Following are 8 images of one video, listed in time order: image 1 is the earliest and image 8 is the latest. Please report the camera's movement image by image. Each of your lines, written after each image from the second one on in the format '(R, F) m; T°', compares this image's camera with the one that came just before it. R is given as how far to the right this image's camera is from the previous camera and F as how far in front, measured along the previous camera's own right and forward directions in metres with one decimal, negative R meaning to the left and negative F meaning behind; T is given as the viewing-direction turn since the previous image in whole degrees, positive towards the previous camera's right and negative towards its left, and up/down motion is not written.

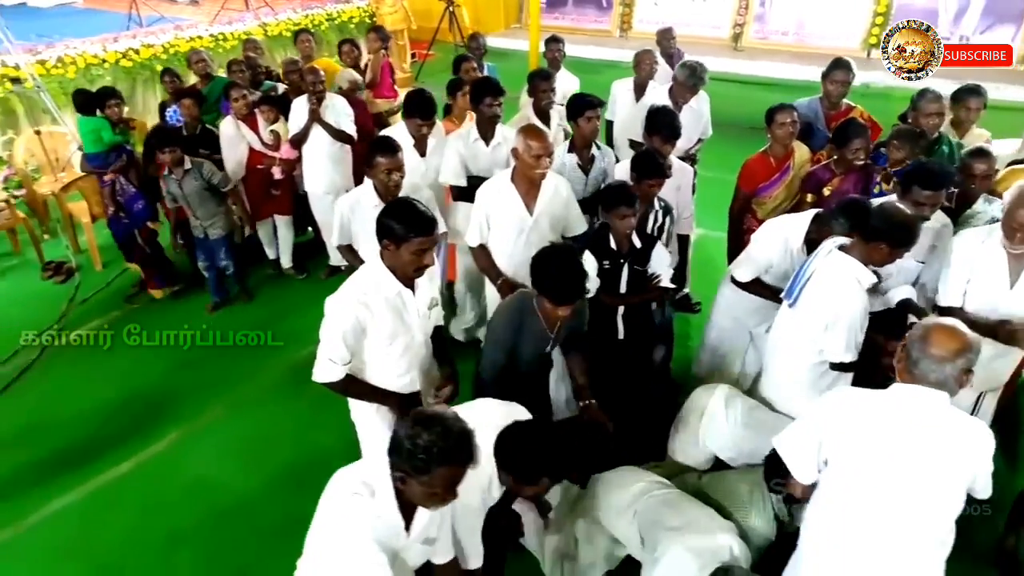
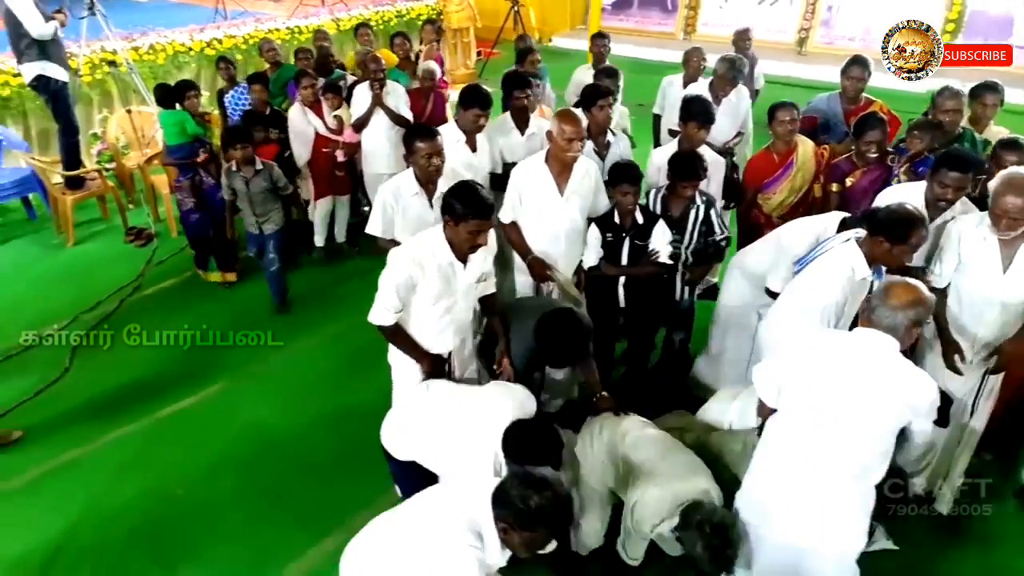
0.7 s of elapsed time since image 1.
(+0.2, -0.3) m; -5°
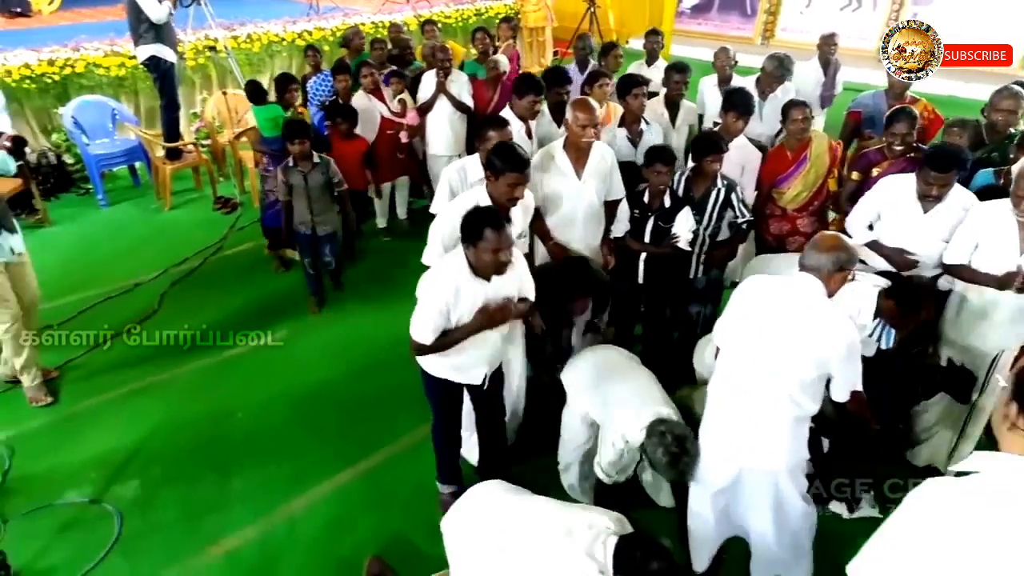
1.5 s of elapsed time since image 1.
(+0.3, -0.3) m; -6°
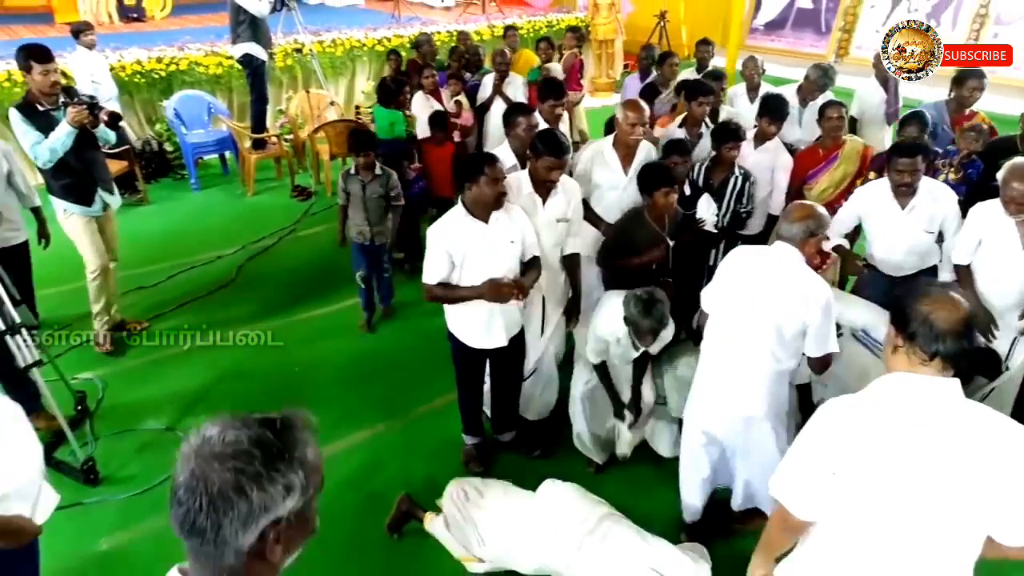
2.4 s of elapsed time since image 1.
(+0.2, -0.3) m; -6°
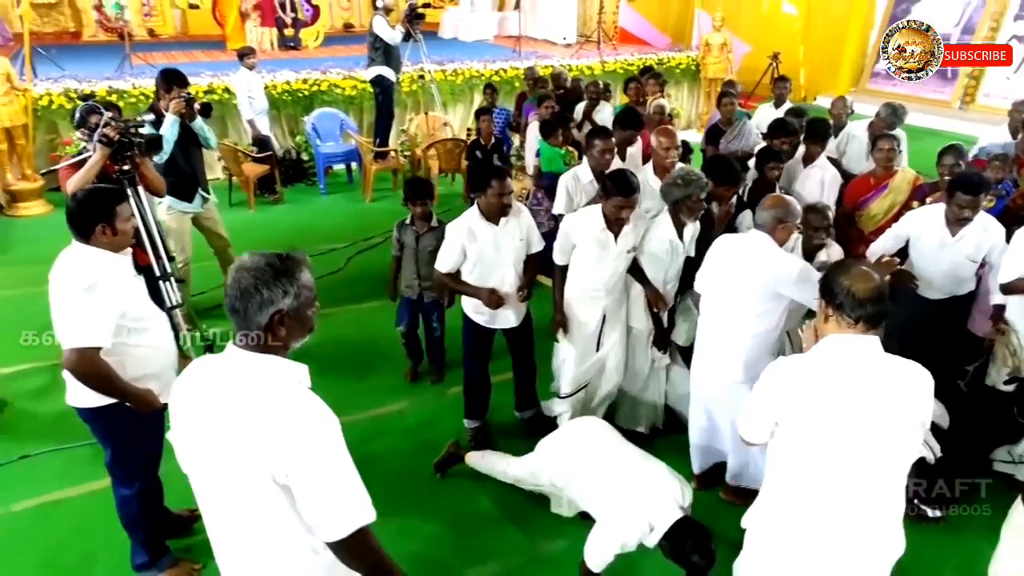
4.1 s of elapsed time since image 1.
(+0.4, -0.5) m; -9°
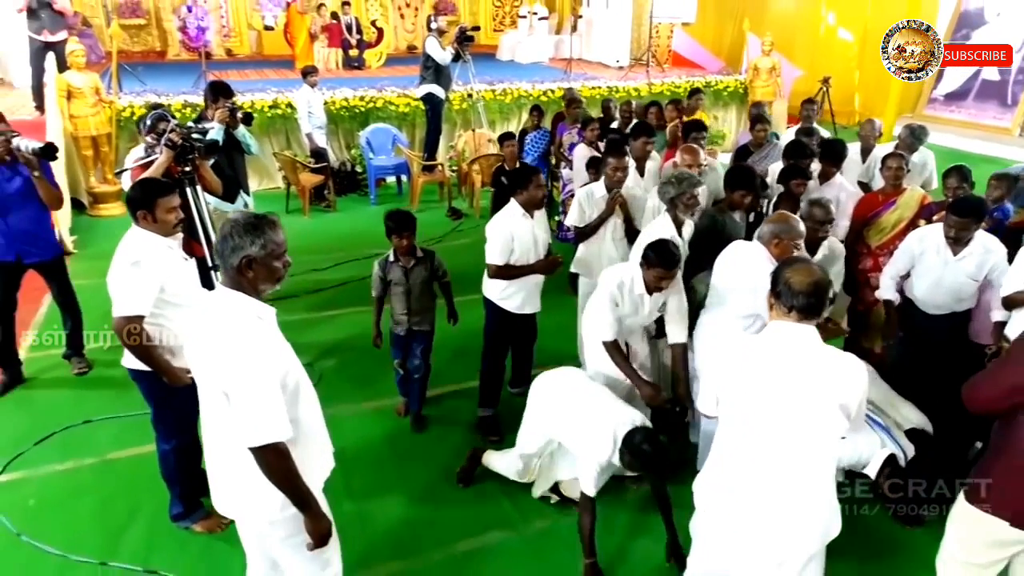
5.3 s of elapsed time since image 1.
(+0.3, -0.3) m; -5°
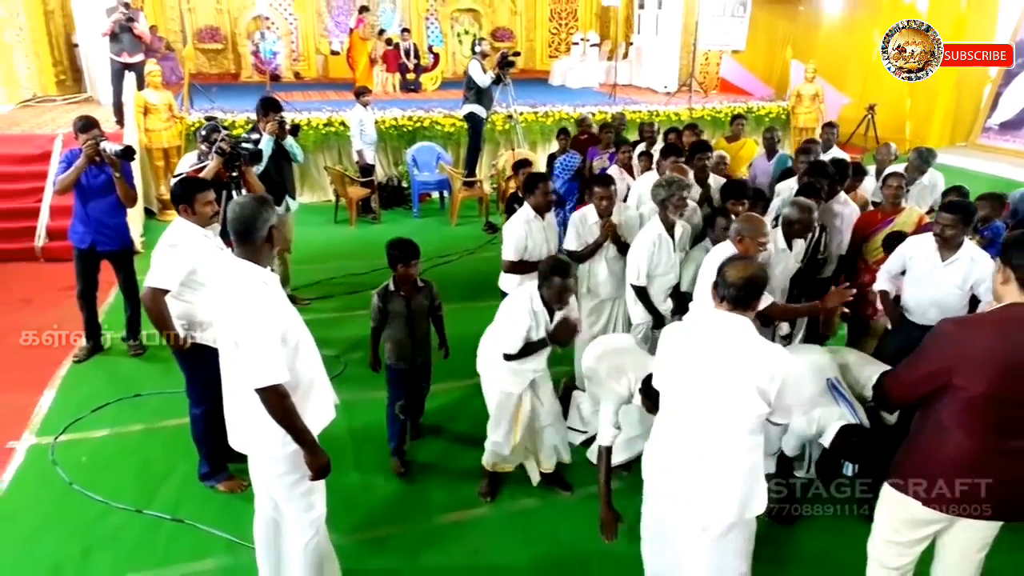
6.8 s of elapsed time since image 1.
(+0.3, -0.3) m; -5°
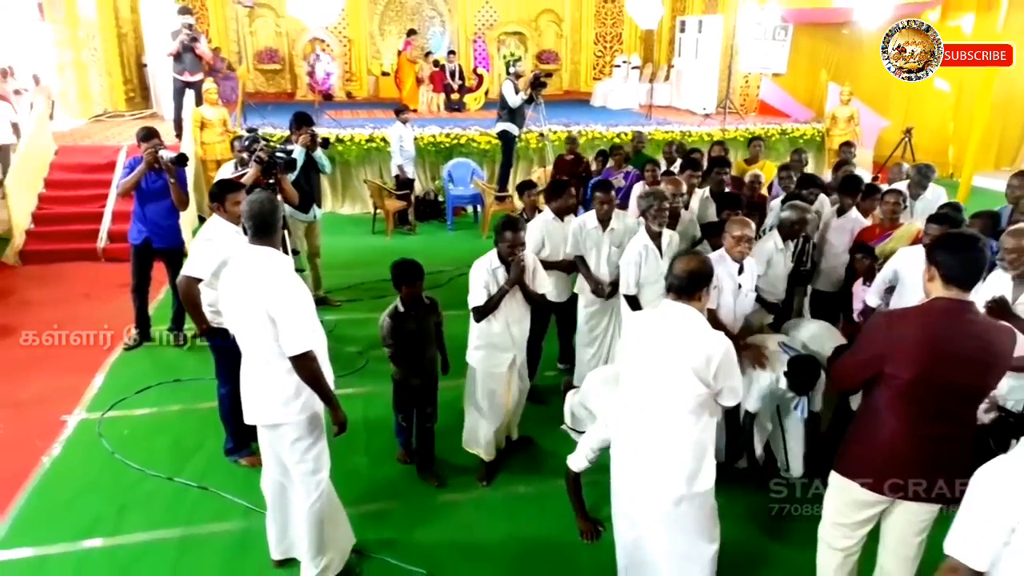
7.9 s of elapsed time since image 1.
(+0.3, -0.3) m; -4°
